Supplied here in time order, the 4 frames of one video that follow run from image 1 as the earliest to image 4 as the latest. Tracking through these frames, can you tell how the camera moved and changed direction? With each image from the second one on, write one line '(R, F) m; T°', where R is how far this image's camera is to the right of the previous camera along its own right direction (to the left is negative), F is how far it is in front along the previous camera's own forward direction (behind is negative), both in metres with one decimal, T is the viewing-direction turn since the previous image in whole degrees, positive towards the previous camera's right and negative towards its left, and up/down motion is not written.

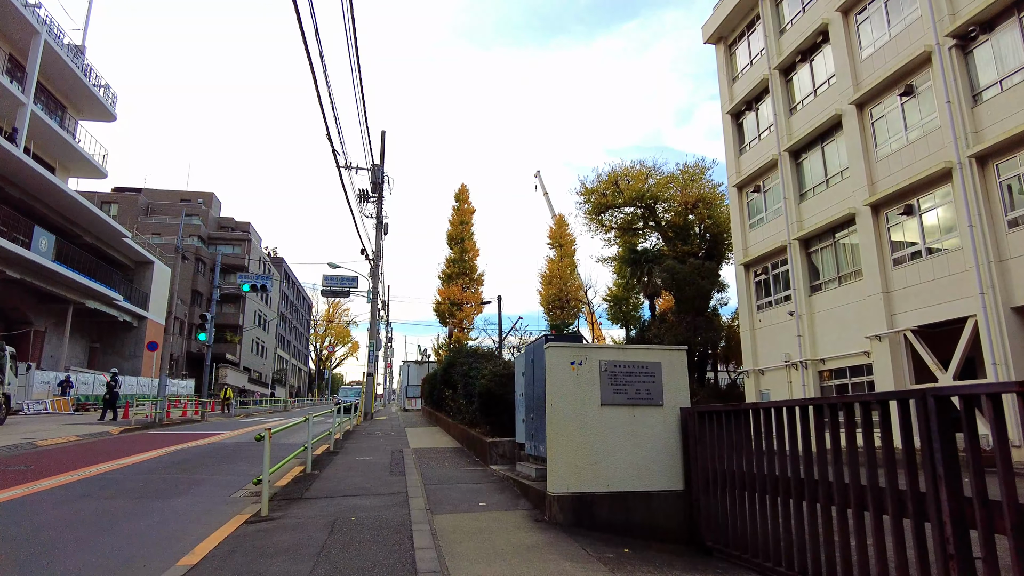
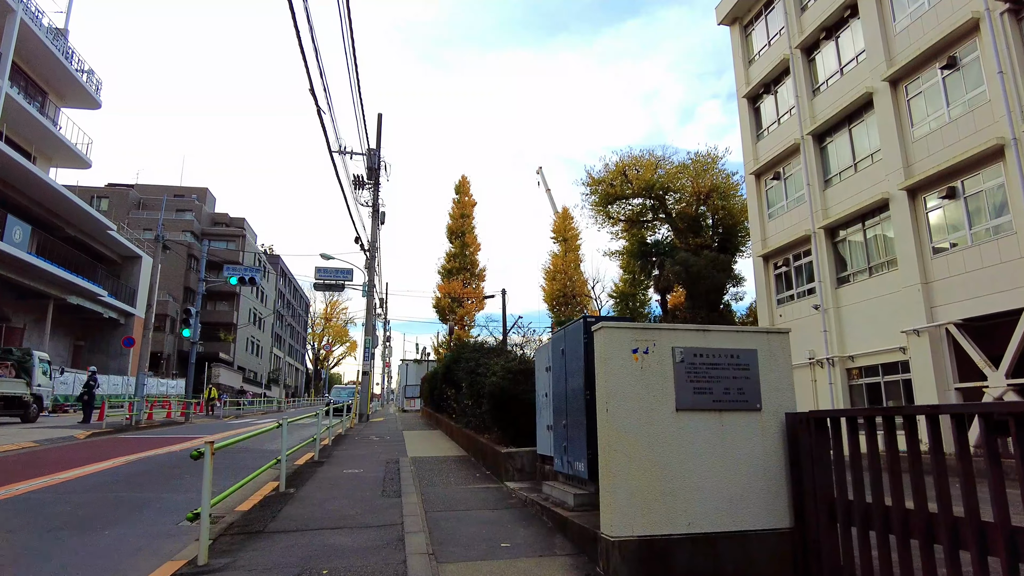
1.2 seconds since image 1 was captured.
(-0.2, +1.5) m; 0°
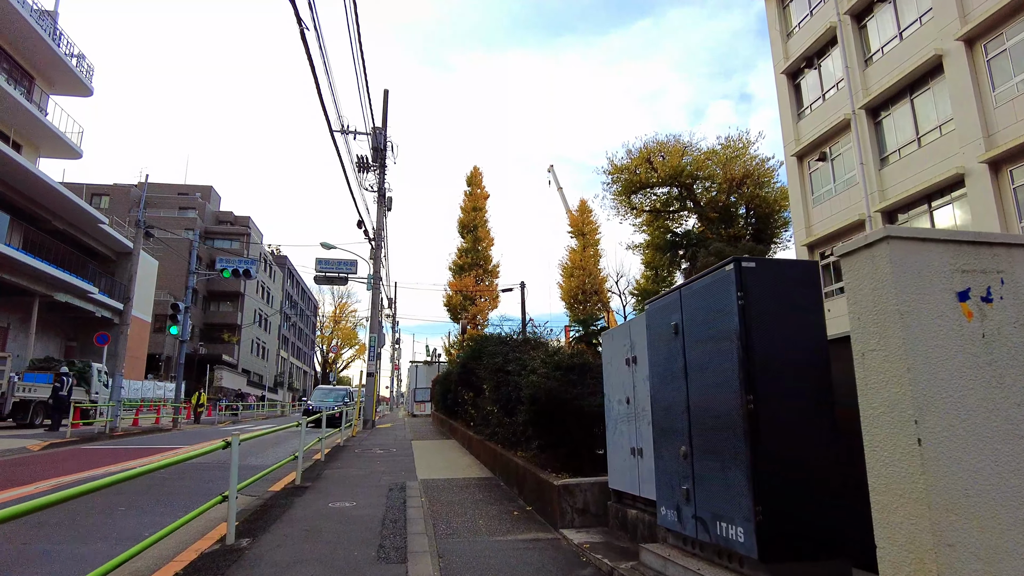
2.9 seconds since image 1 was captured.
(-0.4, +2.2) m; -1°
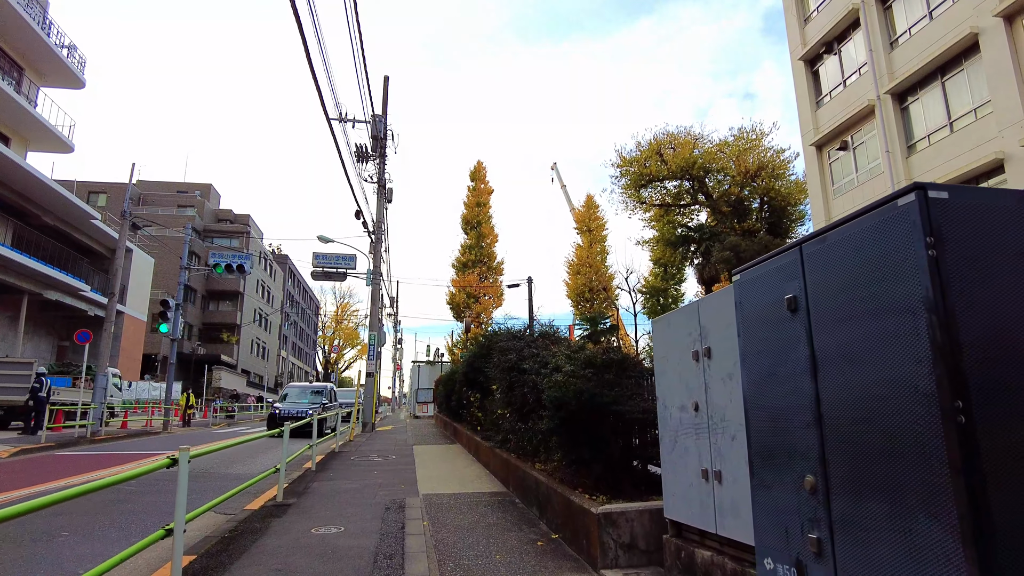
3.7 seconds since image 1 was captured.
(-0.1, +1.0) m; 0°
